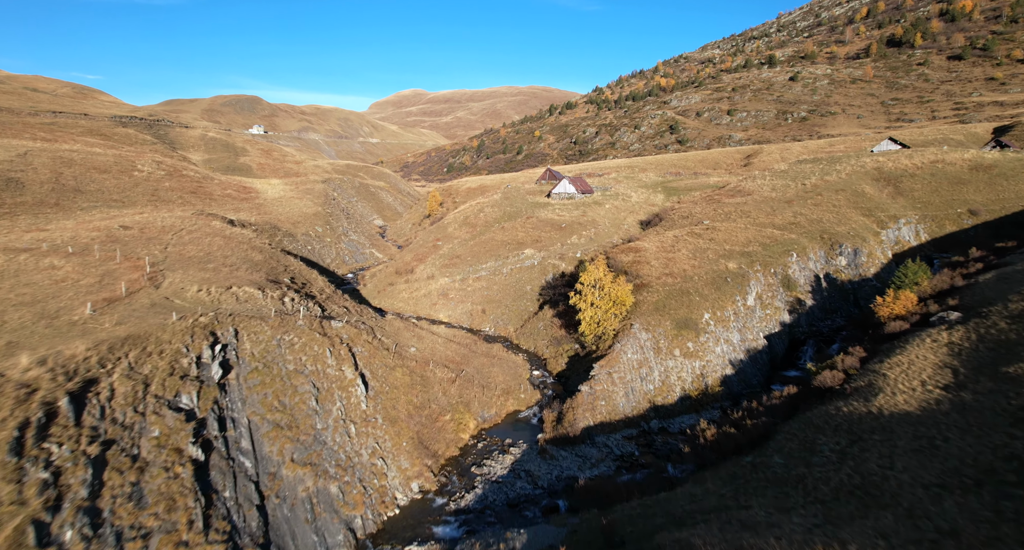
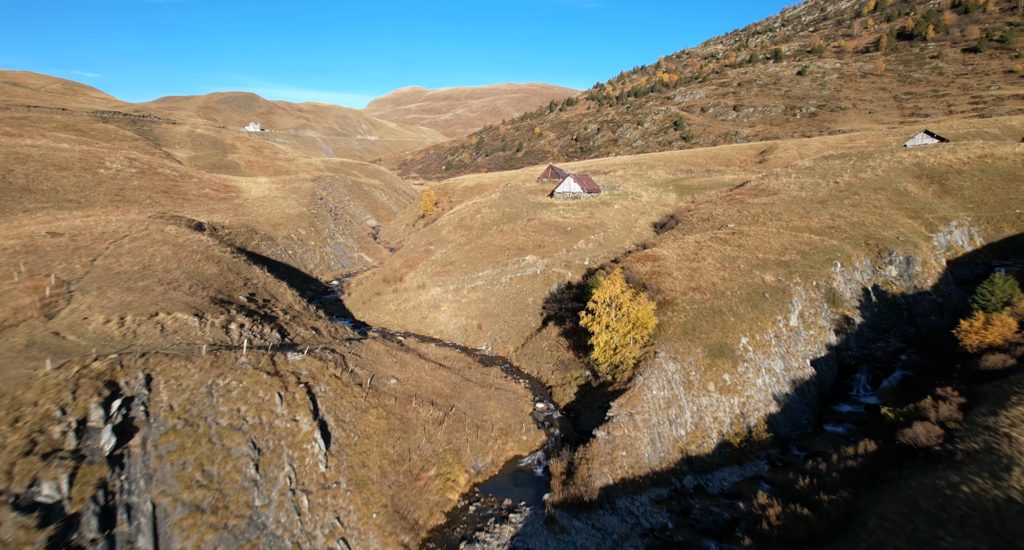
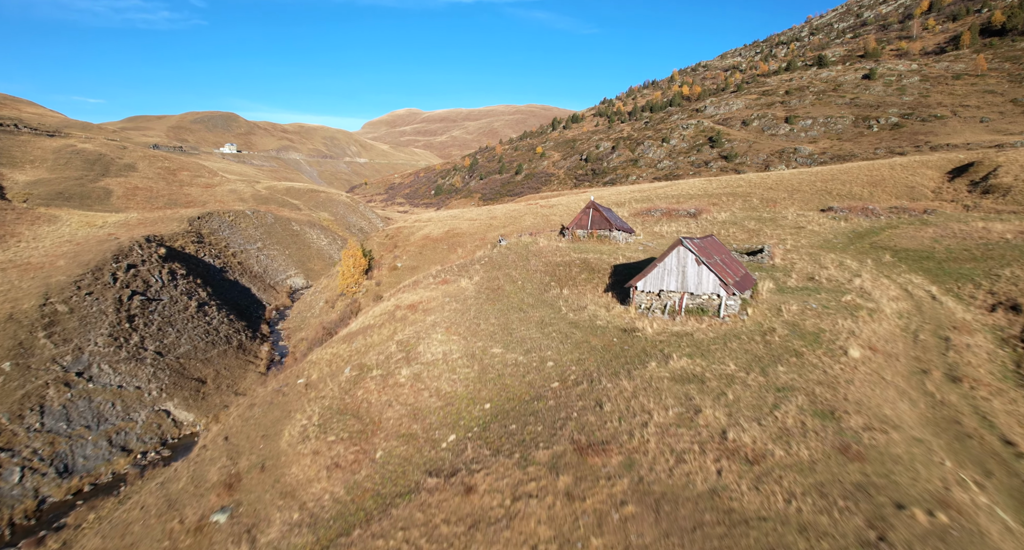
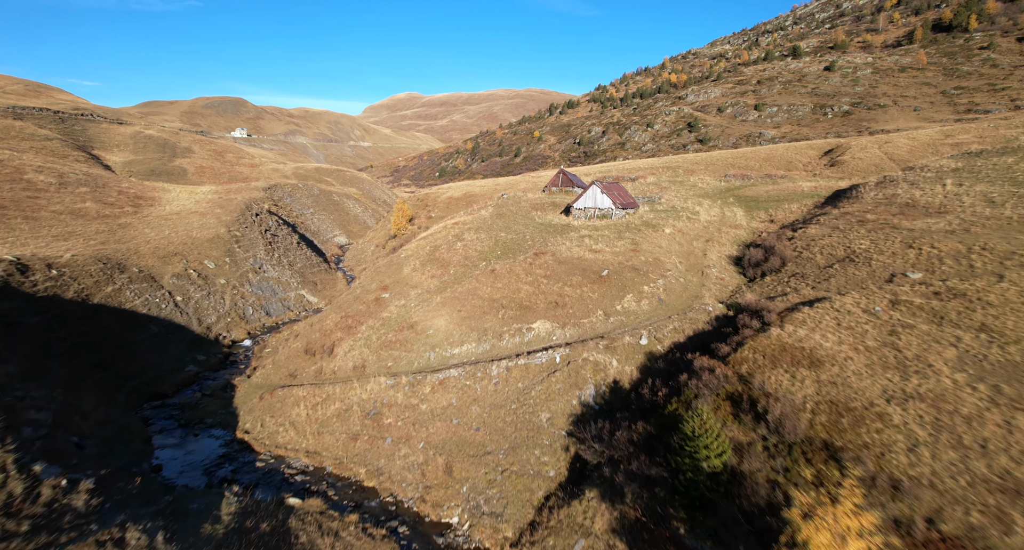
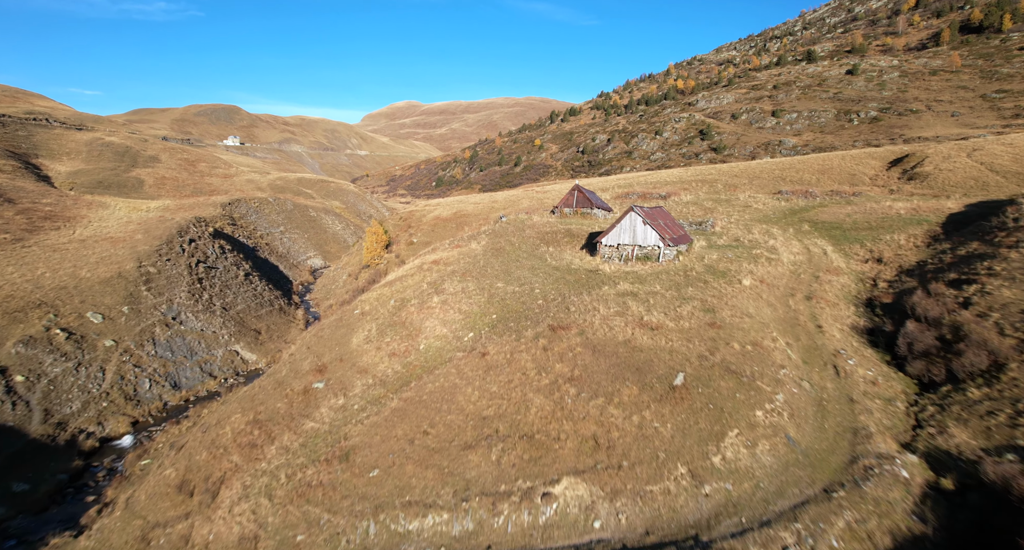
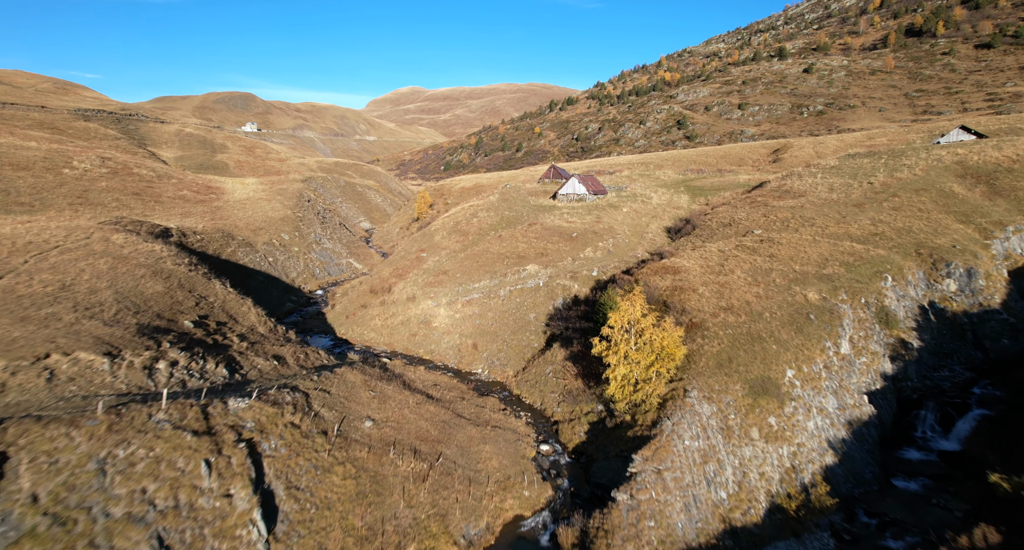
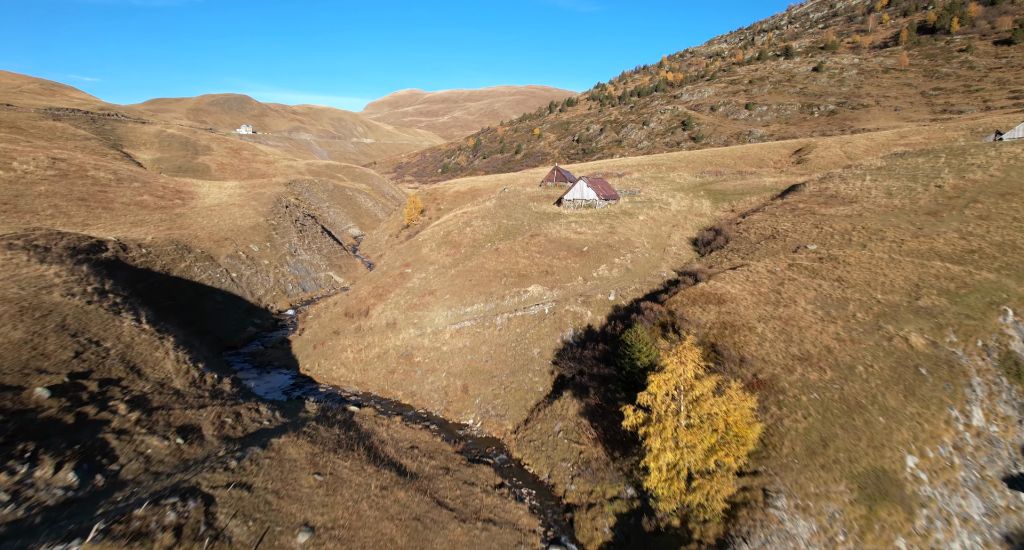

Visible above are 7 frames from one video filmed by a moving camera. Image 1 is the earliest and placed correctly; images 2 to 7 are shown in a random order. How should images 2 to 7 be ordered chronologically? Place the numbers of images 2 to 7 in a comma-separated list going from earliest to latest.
2, 6, 7, 4, 5, 3
